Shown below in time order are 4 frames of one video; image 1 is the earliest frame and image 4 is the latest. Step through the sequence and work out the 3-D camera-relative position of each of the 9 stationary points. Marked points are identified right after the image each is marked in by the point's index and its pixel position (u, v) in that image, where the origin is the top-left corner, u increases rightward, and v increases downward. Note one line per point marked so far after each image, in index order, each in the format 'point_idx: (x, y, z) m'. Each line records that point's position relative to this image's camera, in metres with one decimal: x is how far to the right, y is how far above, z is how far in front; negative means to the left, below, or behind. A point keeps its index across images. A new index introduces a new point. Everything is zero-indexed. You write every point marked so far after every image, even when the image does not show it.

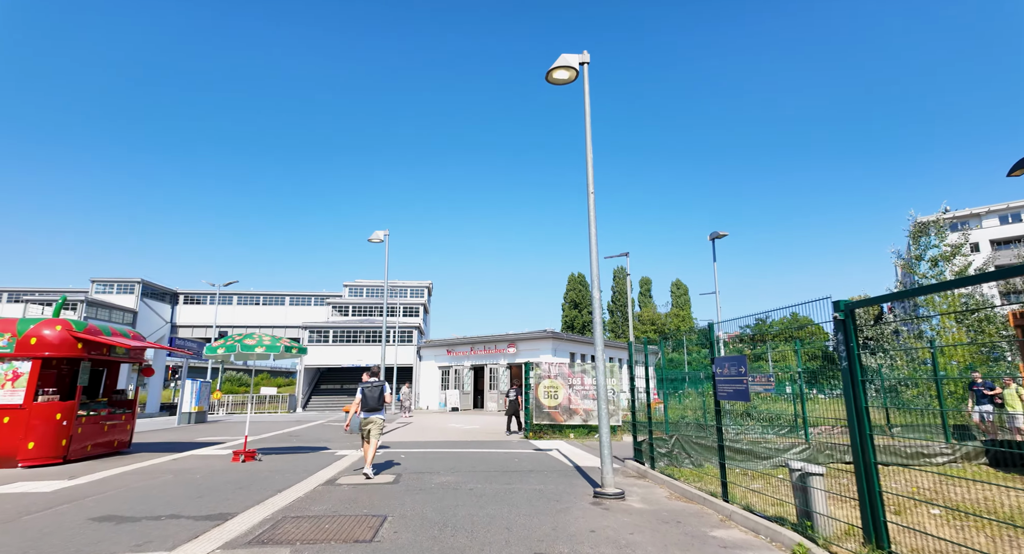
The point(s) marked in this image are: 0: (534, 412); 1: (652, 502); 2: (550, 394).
0: (+0.7, -4.1, +15.9) m
1: (+1.9, -3.0, +7.1) m
2: (+1.1, -3.5, +16.0) m
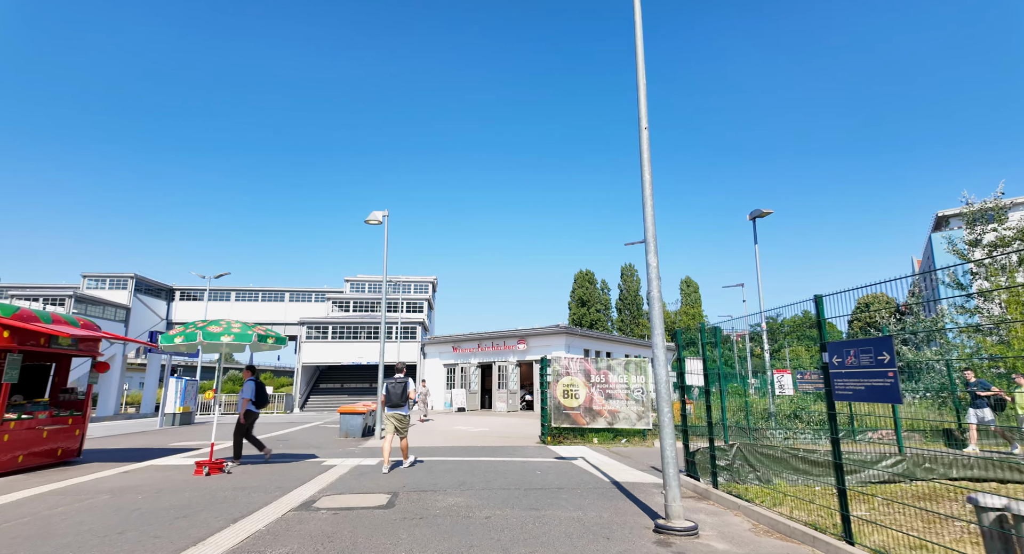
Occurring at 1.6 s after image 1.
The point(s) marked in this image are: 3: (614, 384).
0: (+1.1, -3.6, +14.1) m
1: (+2.2, -2.6, +5.2) m
2: (+1.5, -3.1, +14.1) m
3: (+2.7, -2.9, +14.1) m
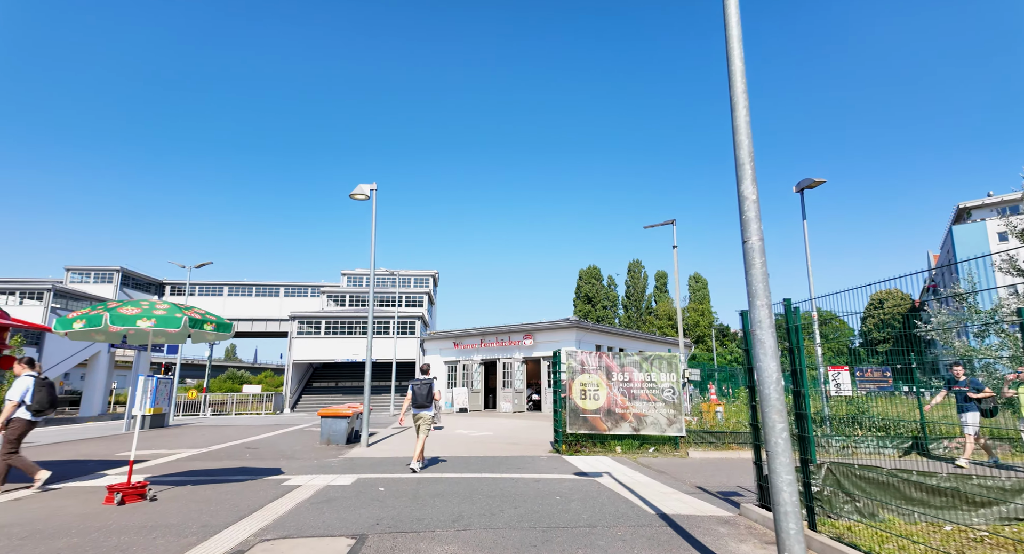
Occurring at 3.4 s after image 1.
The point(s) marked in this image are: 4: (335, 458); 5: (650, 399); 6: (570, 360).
0: (+1.3, -3.2, +12.0) m
1: (+2.3, -2.1, +3.1) m
2: (+1.7, -2.7, +12.0) m
3: (+2.9, -2.4, +12.0) m
4: (-3.7, -3.8, +11.1) m
5: (+3.1, -2.8, +12.0) m
6: (+1.3, -1.9, +12.2) m
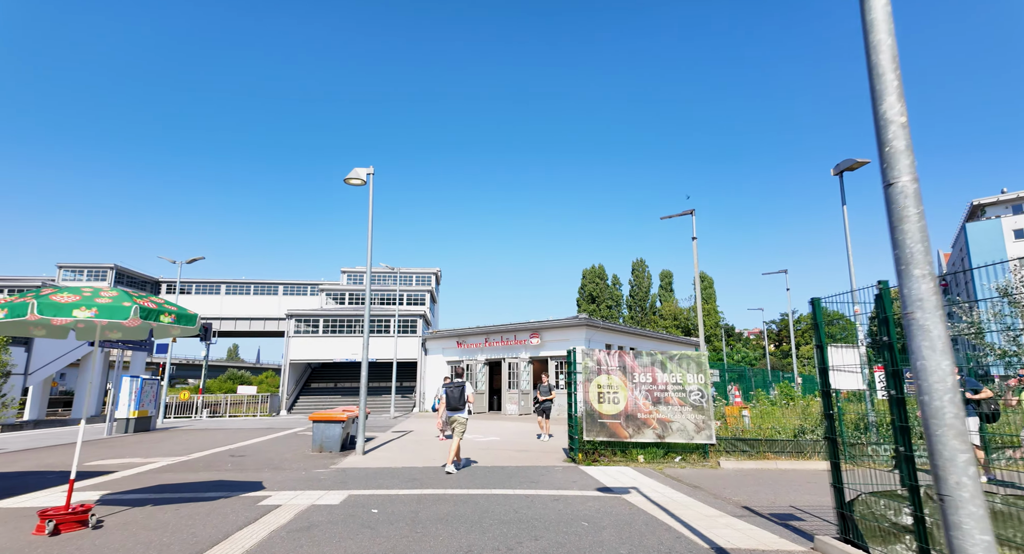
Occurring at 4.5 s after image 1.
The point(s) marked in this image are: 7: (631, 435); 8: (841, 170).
0: (+1.5, -3.0, +10.8) m
1: (+2.5, -1.9, +1.9) m
2: (+1.9, -2.5, +10.9) m
3: (+3.1, -2.2, +10.9) m
4: (-3.5, -3.6, +10.0) m
5: (+3.4, -2.6, +10.8) m
6: (+1.6, -1.7, +11.0) m
7: (+2.4, -3.2, +10.8) m
8: (+7.1, +2.3, +11.4) m
